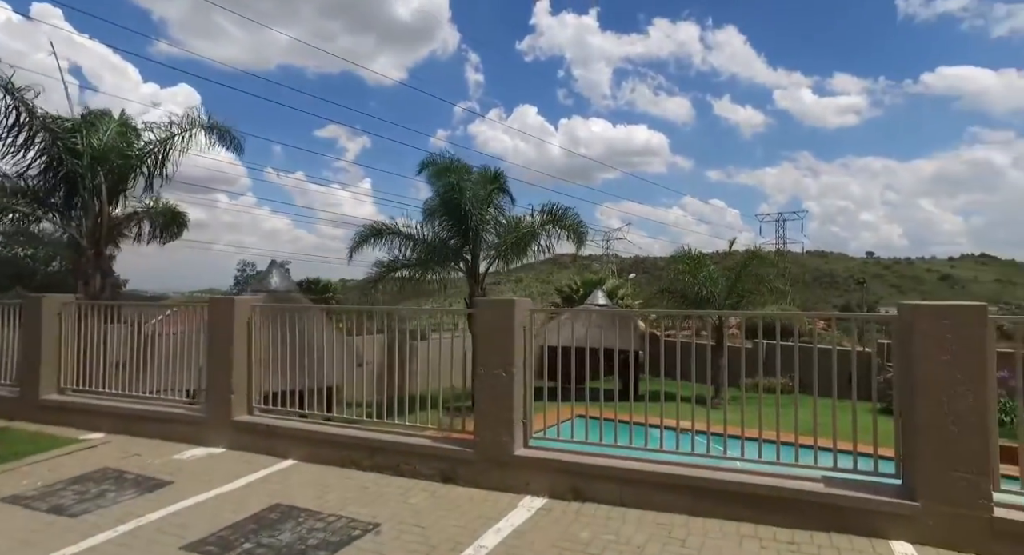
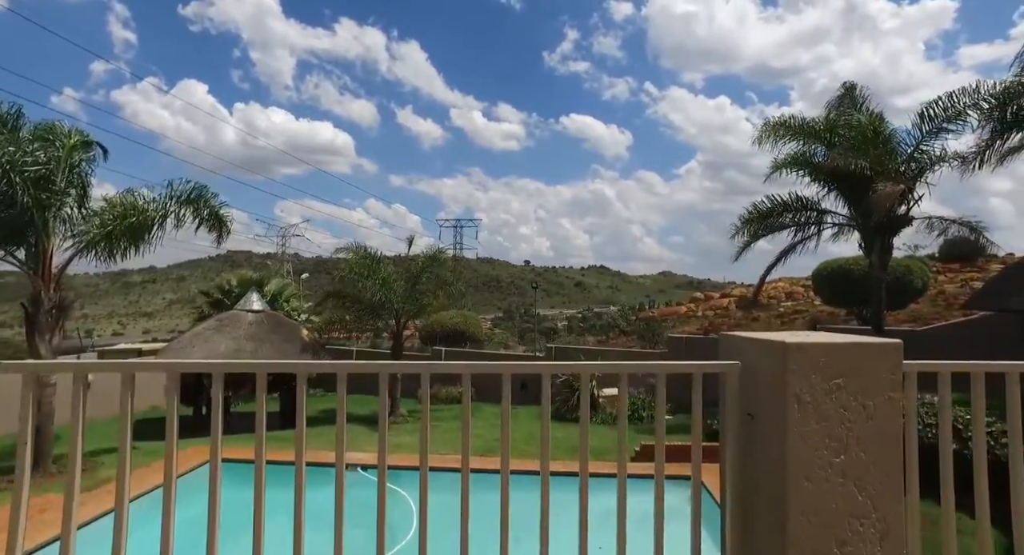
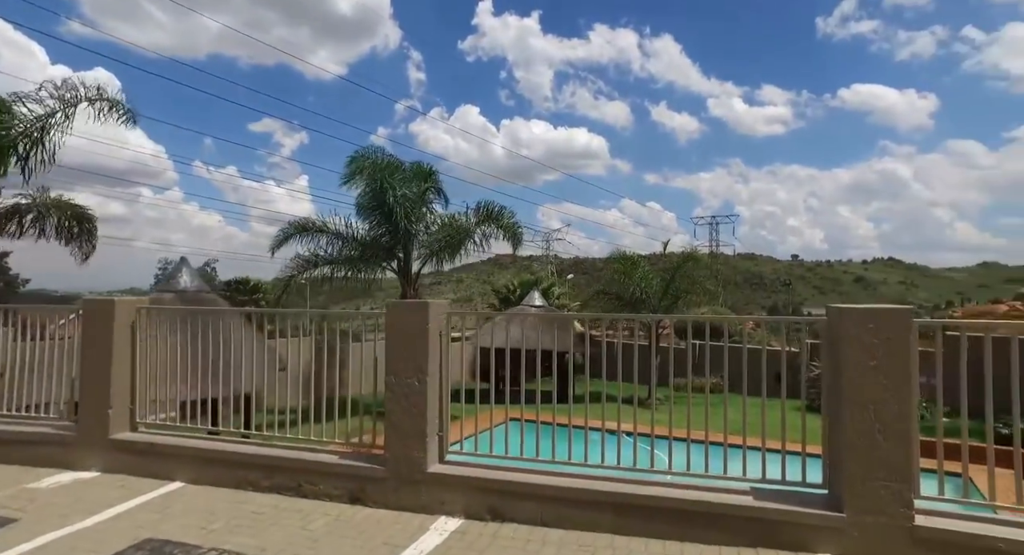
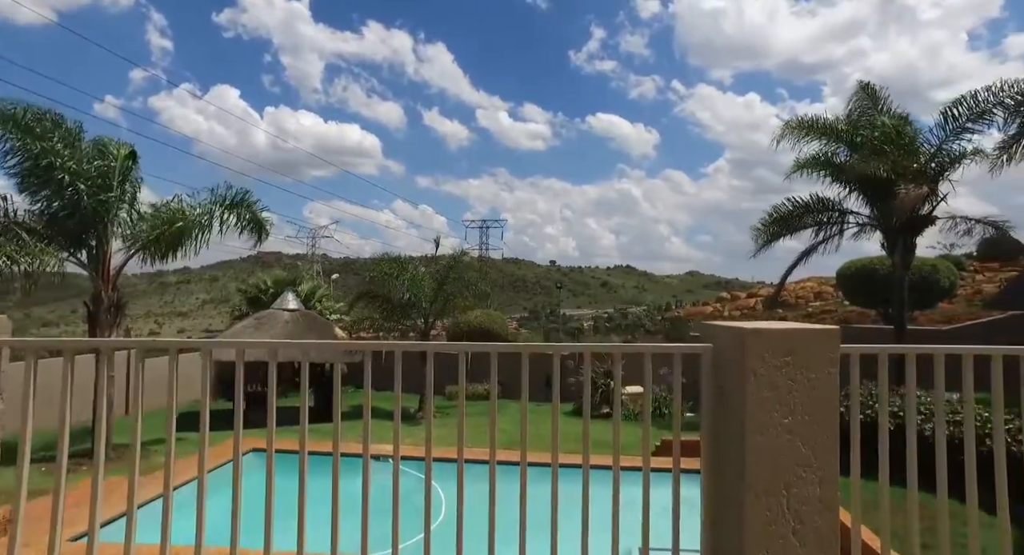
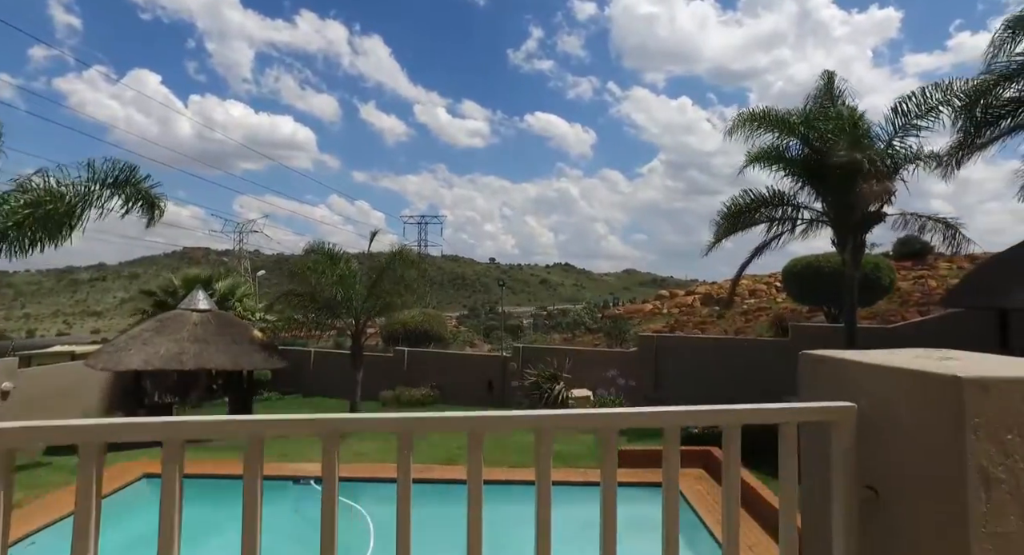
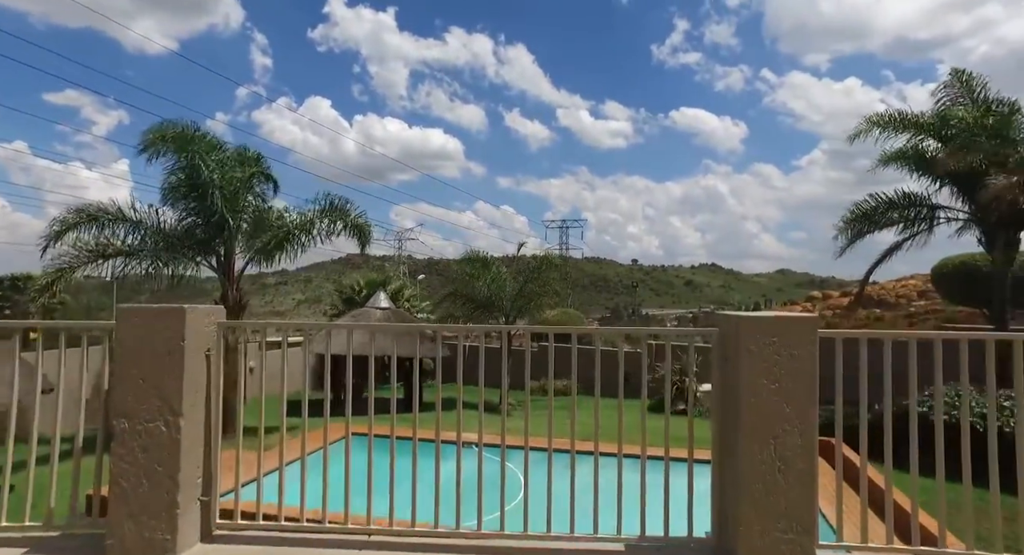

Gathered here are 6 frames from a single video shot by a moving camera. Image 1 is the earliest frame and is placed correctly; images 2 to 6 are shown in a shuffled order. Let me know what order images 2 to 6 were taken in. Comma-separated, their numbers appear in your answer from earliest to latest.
3, 6, 4, 2, 5
